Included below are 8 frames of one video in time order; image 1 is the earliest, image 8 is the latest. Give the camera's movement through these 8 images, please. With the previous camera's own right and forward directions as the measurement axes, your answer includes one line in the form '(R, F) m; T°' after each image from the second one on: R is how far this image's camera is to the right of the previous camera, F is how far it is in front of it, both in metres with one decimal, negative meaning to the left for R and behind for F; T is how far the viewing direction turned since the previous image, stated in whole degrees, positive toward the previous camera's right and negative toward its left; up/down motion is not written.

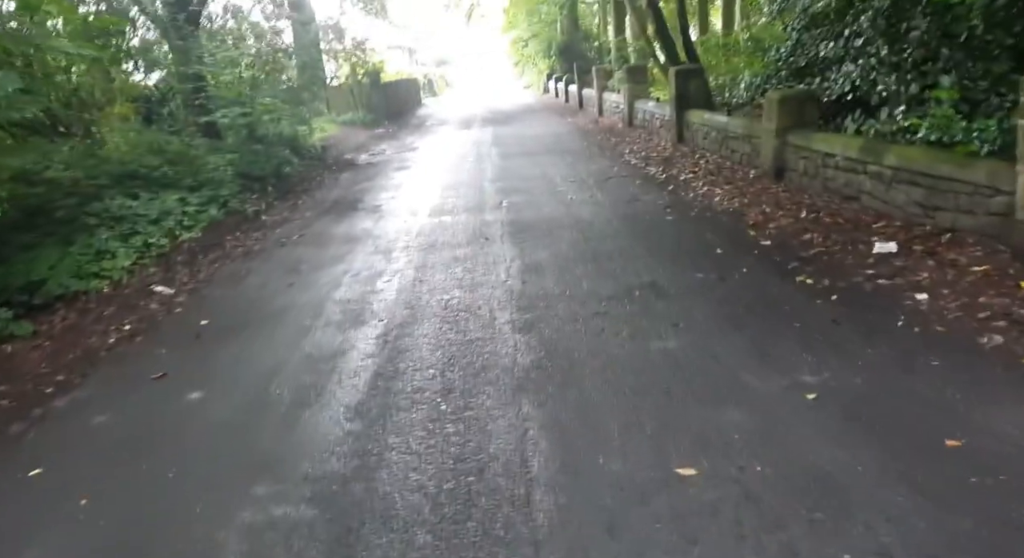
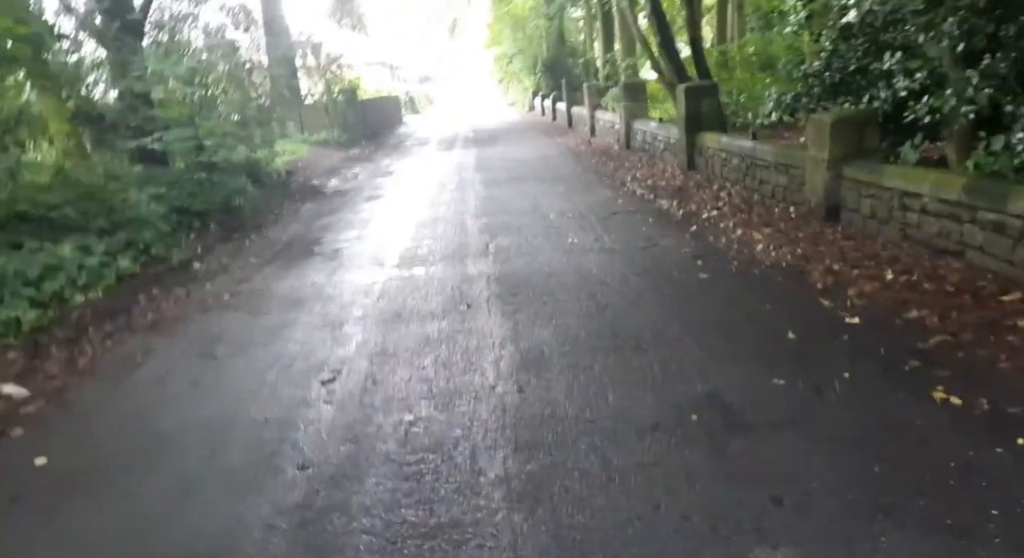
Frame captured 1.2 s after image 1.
(0.0, +1.7) m; +1°
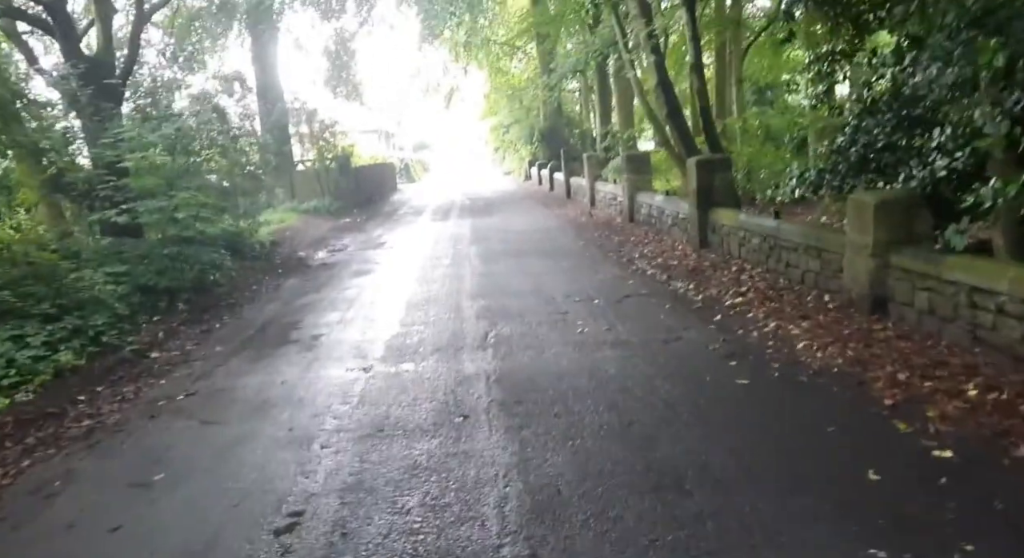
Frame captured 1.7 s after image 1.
(-0.1, +0.9) m; +1°
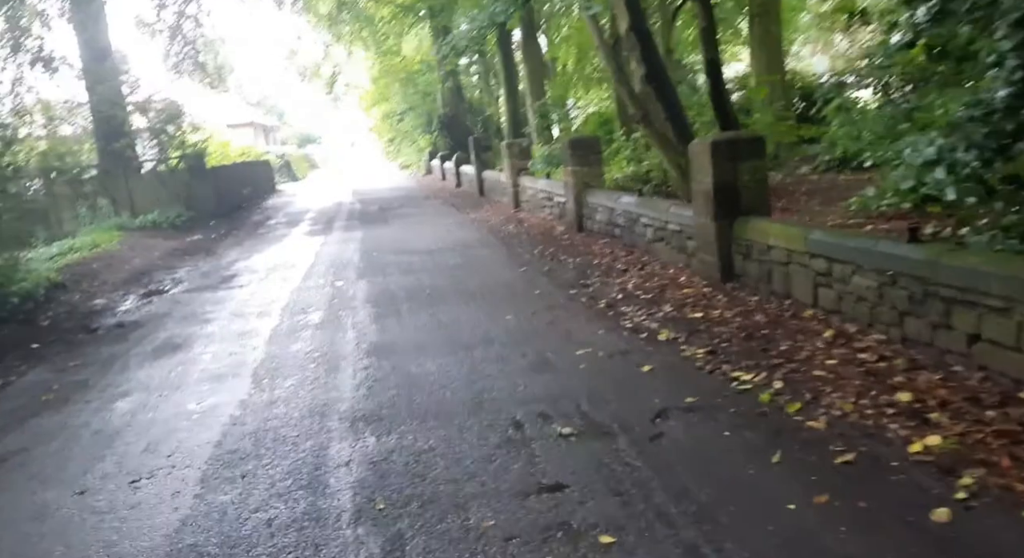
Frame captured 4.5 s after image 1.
(0.0, +4.3) m; +7°
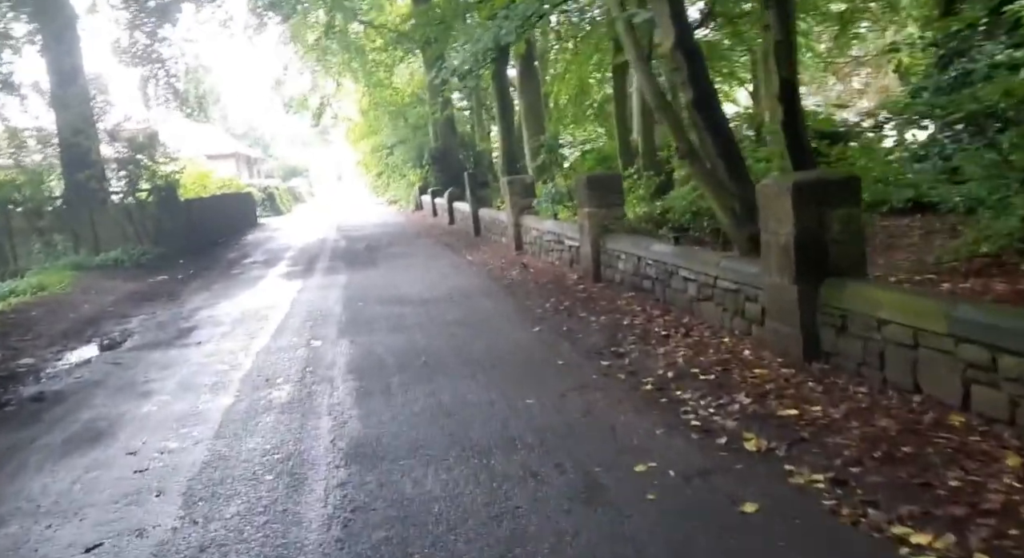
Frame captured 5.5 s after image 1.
(-0.3, +1.6) m; +1°
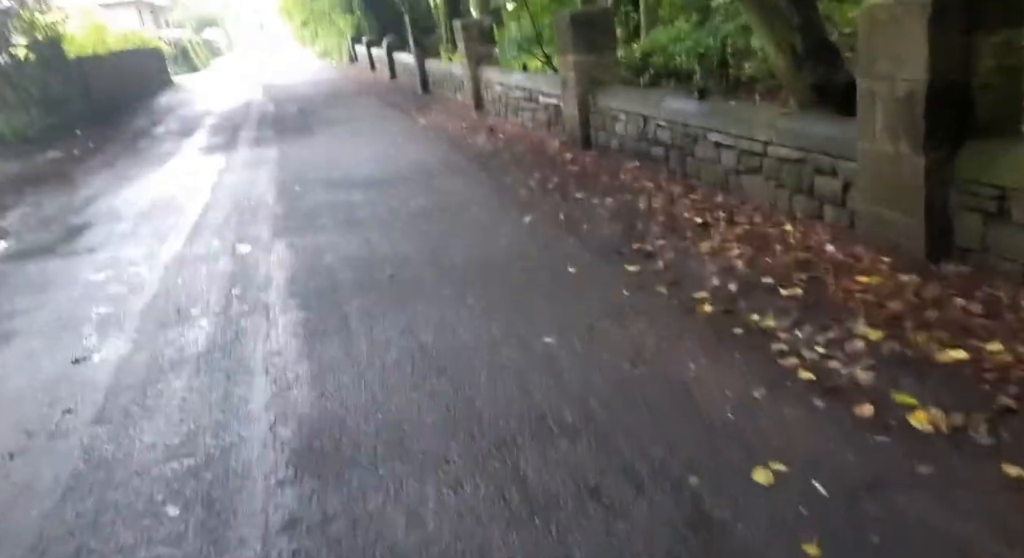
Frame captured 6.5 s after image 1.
(-0.3, +1.7) m; +4°
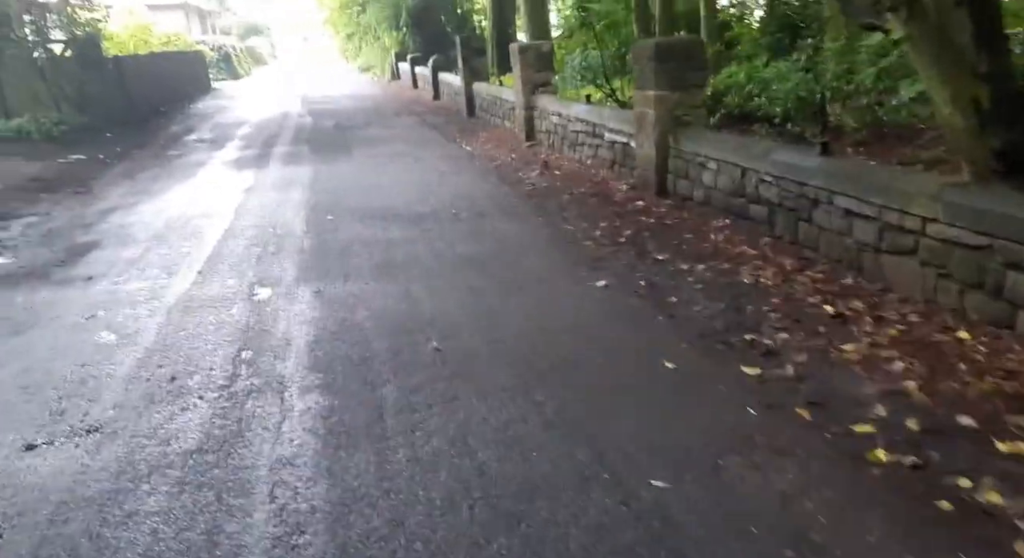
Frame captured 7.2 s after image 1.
(-0.3, +1.1) m; -2°
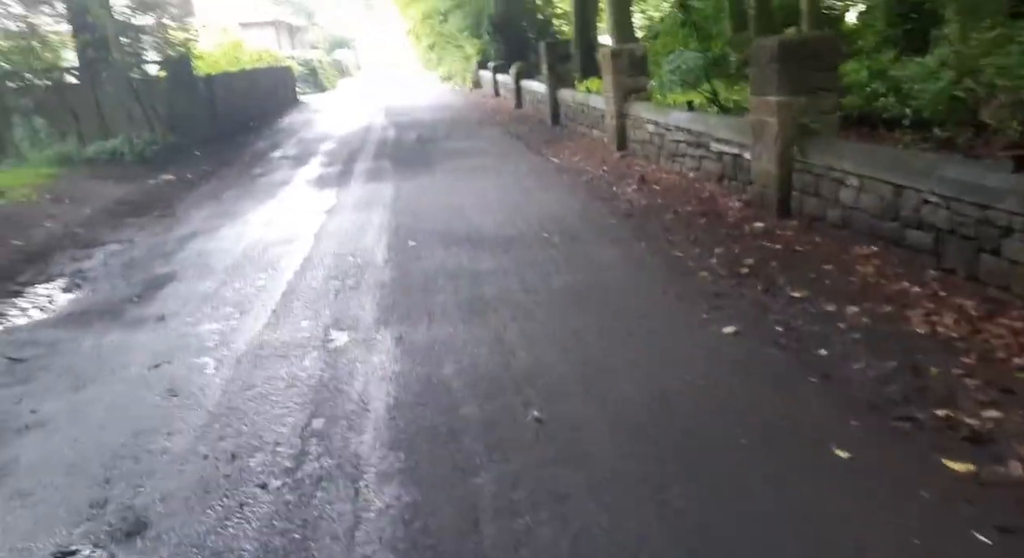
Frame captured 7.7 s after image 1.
(-0.2, +0.8) m; -6°
